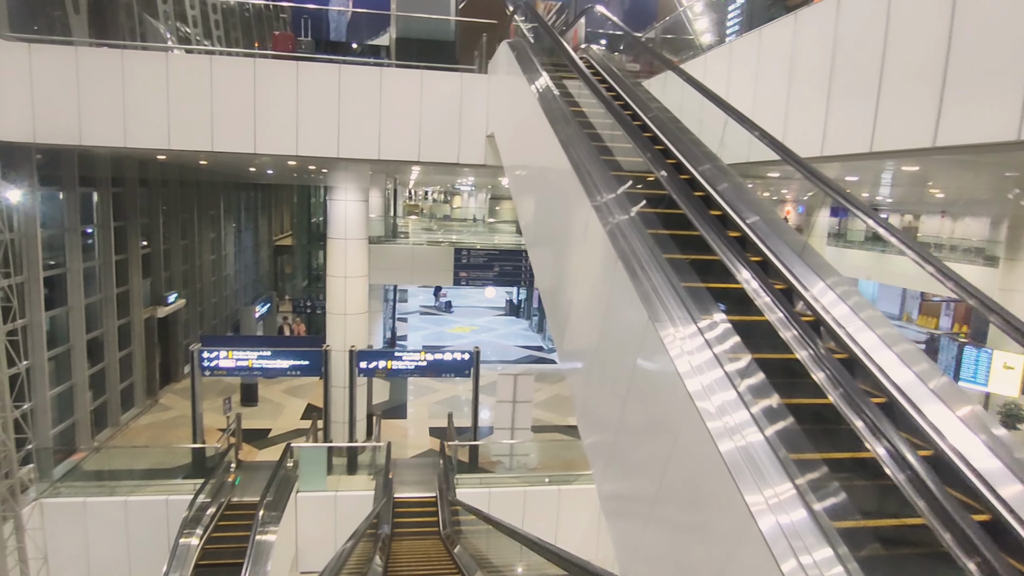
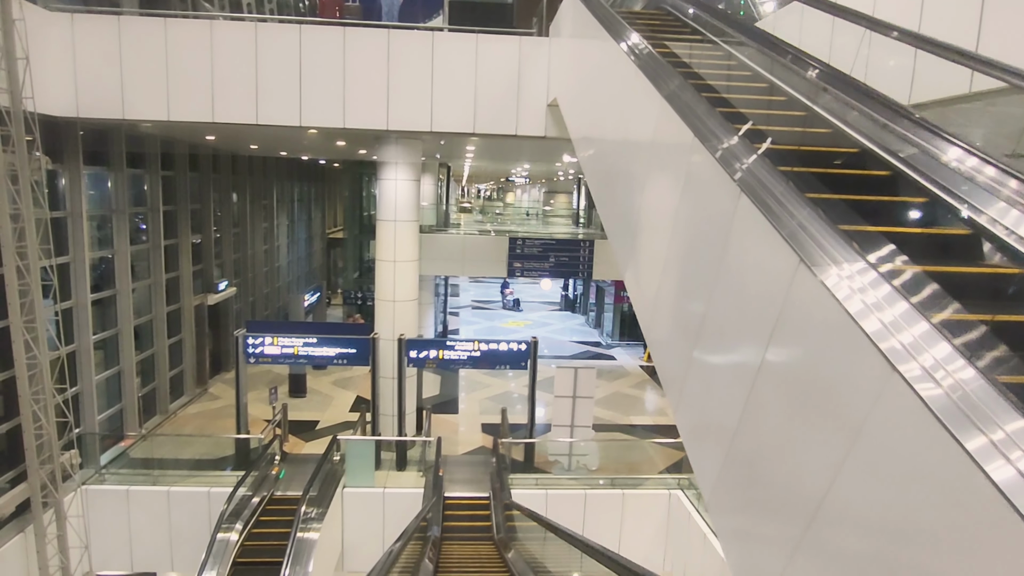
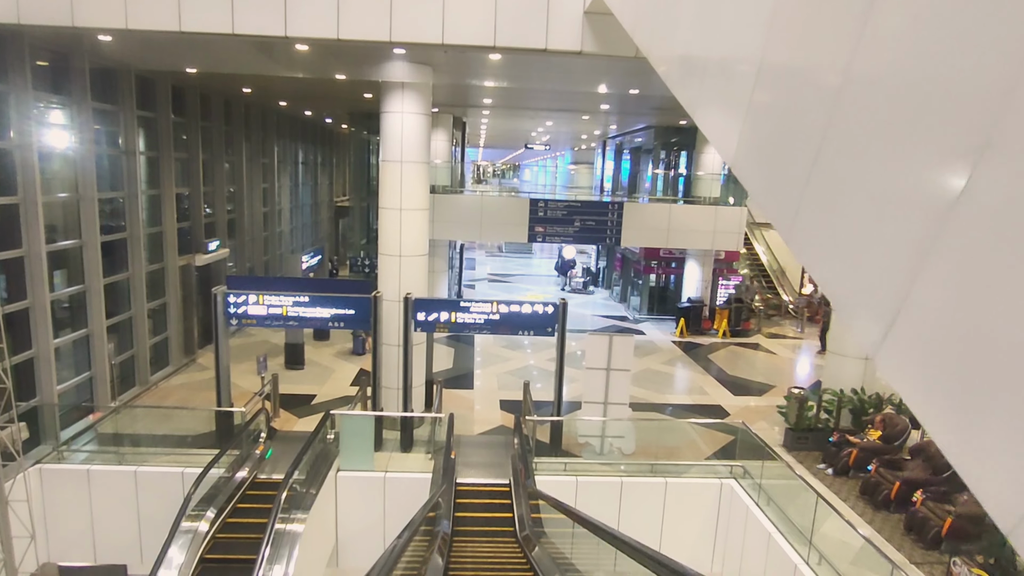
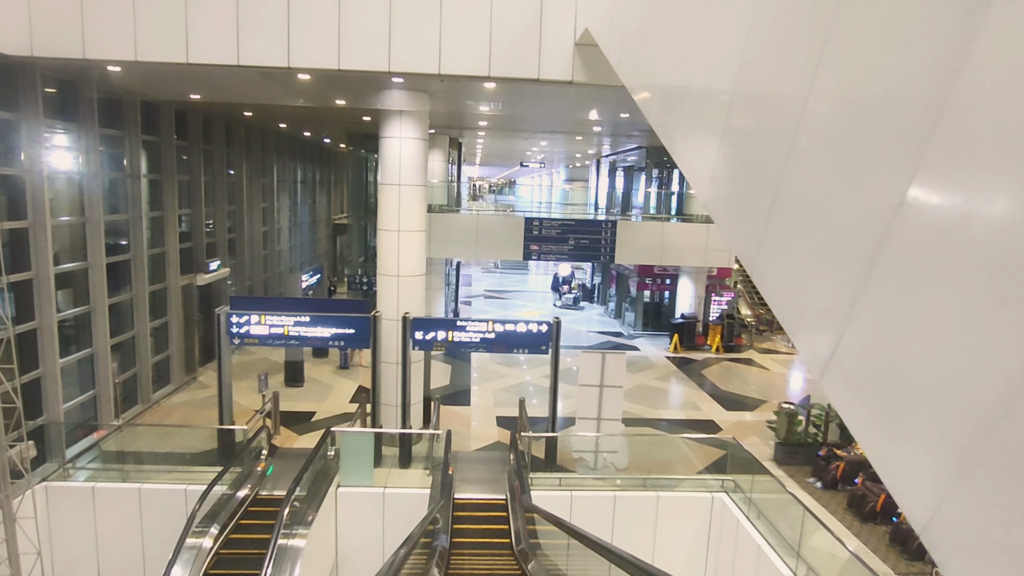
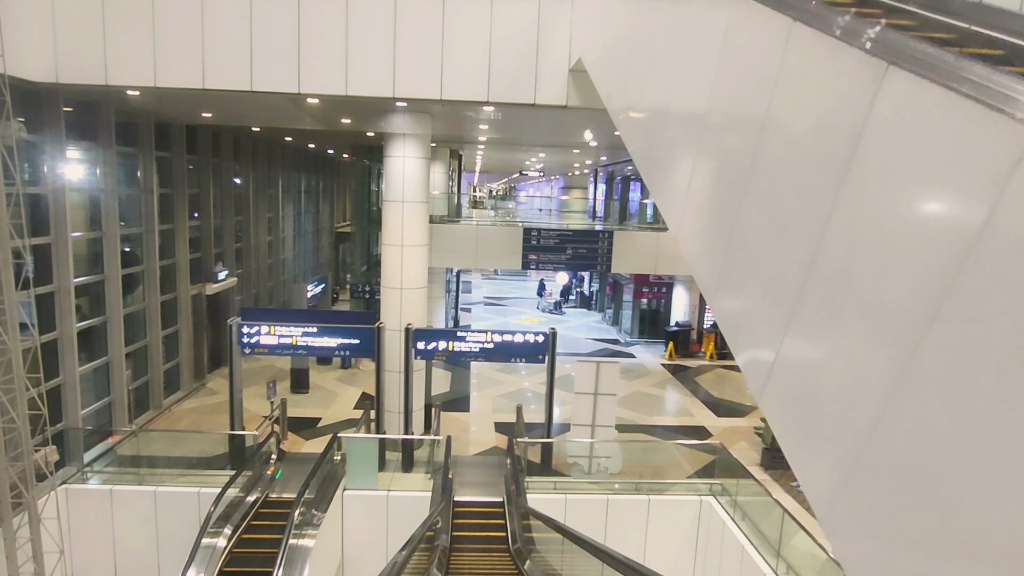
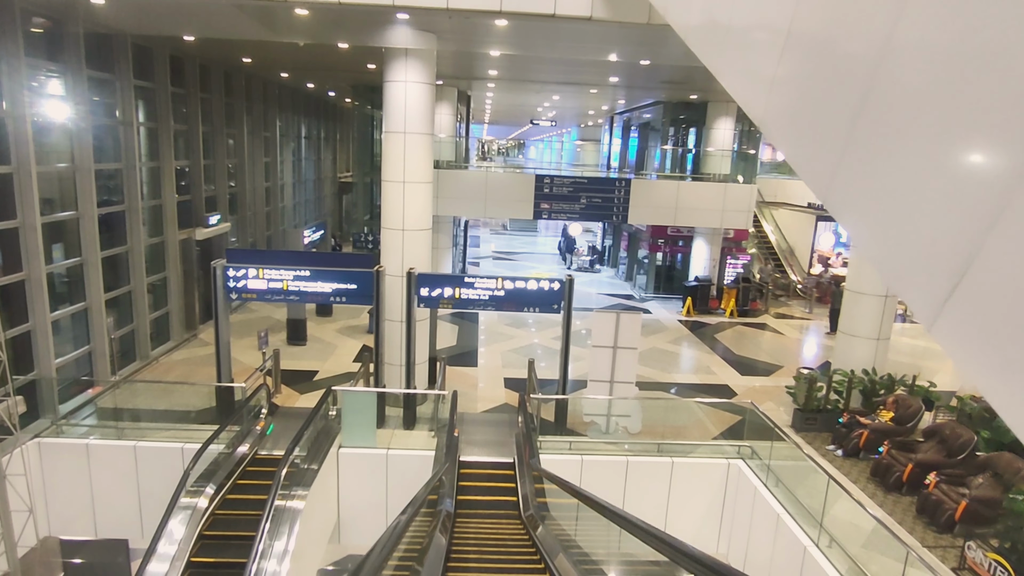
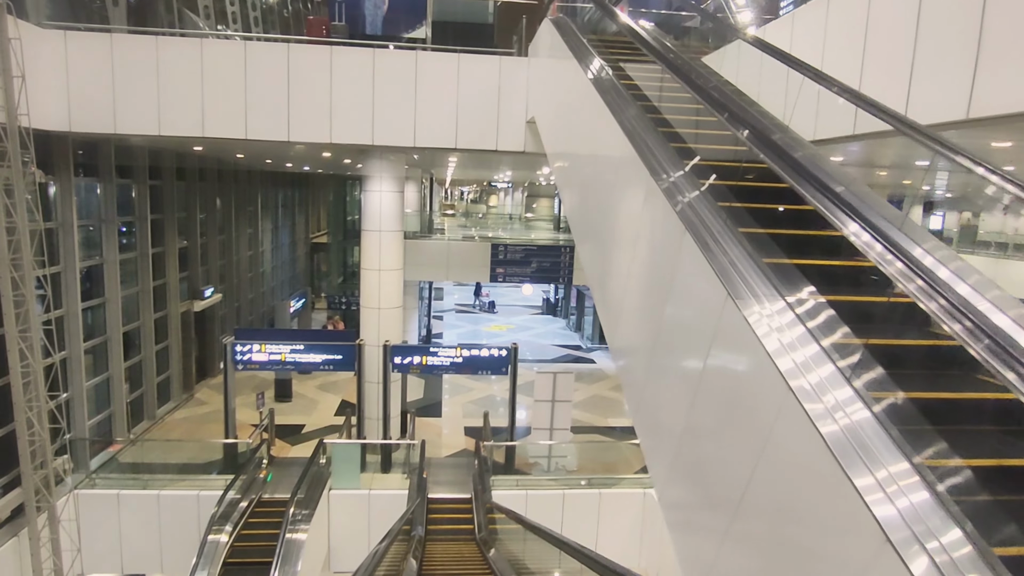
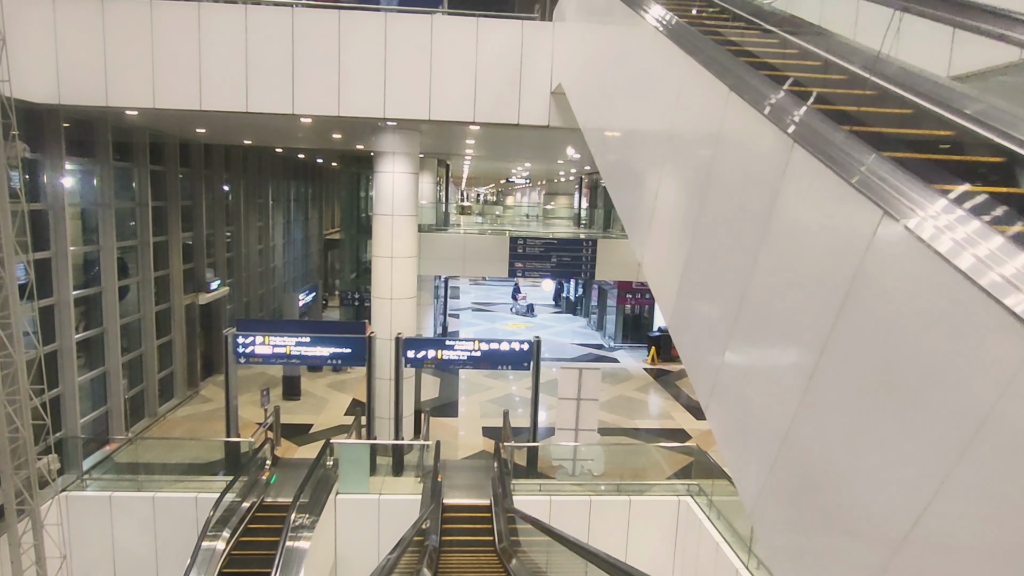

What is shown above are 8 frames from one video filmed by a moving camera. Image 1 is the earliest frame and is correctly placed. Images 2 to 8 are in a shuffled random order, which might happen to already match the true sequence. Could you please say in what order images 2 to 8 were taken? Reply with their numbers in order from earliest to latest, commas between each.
7, 2, 8, 5, 4, 3, 6
